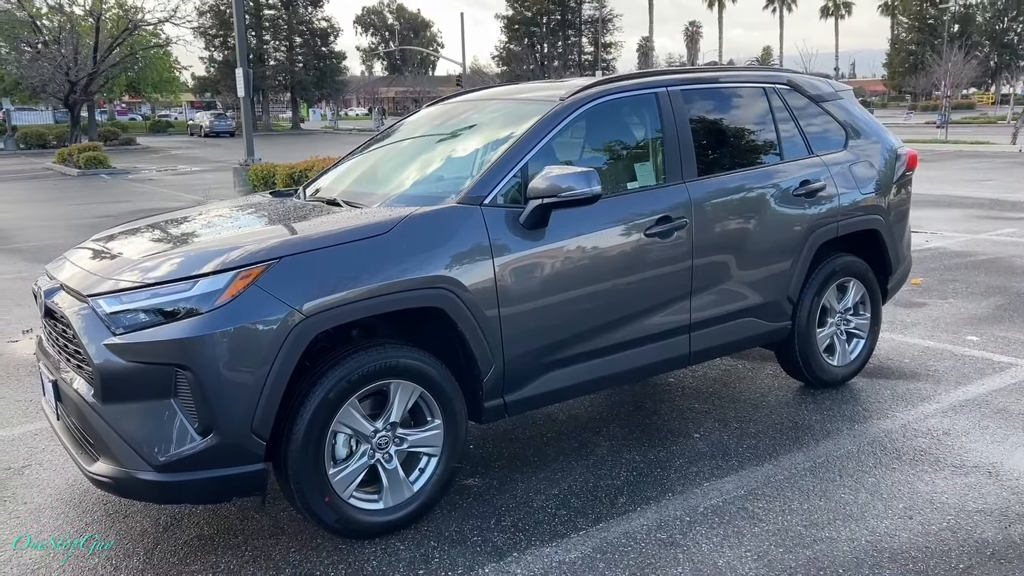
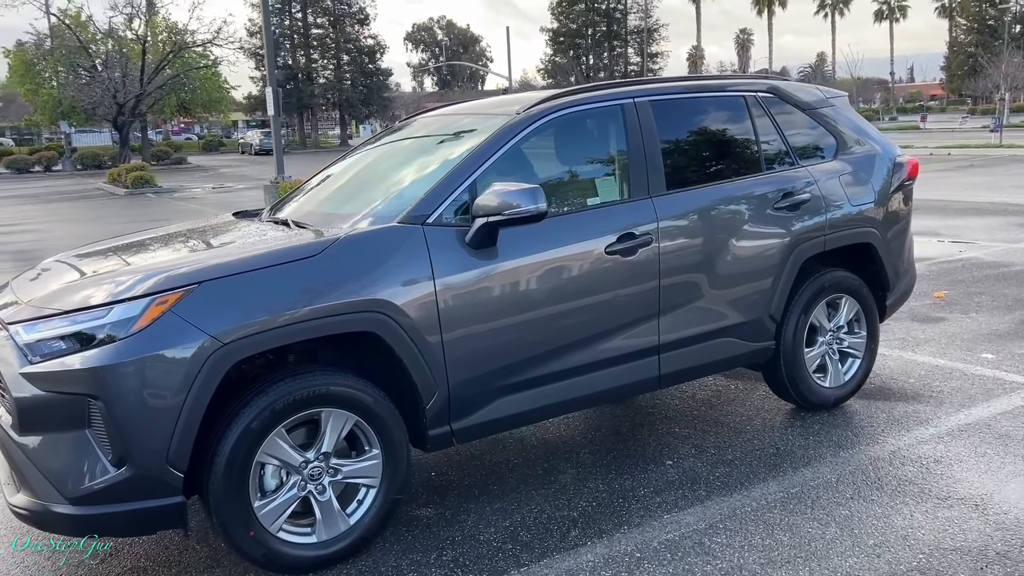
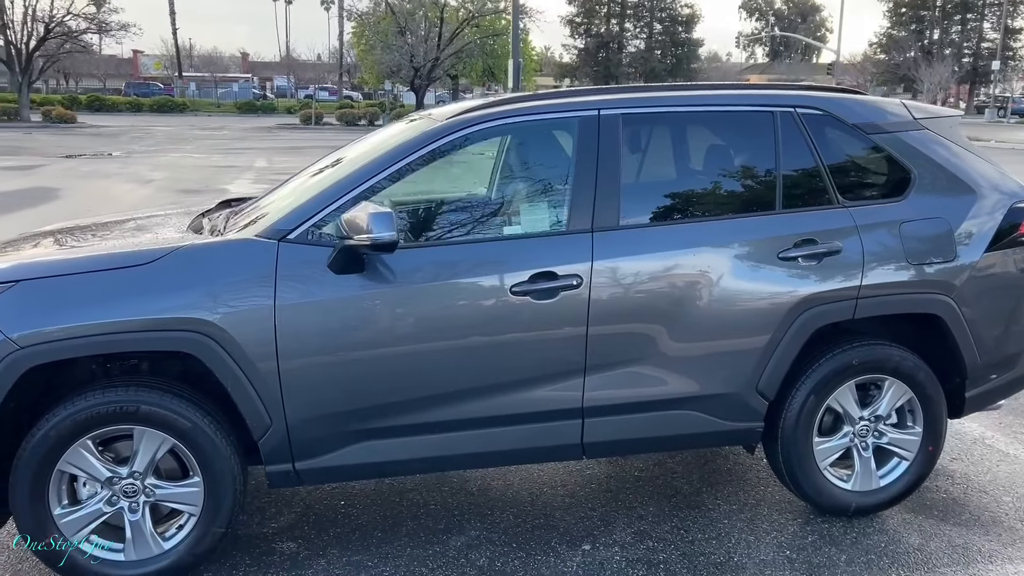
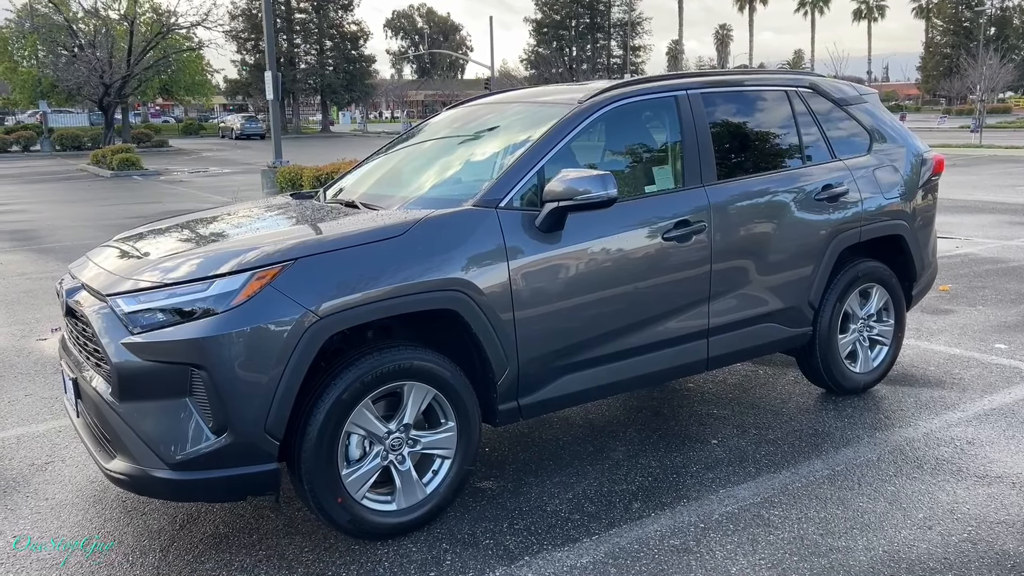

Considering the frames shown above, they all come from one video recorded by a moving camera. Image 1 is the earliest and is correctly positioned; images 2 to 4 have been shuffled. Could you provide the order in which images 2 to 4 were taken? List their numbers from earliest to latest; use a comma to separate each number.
4, 2, 3
